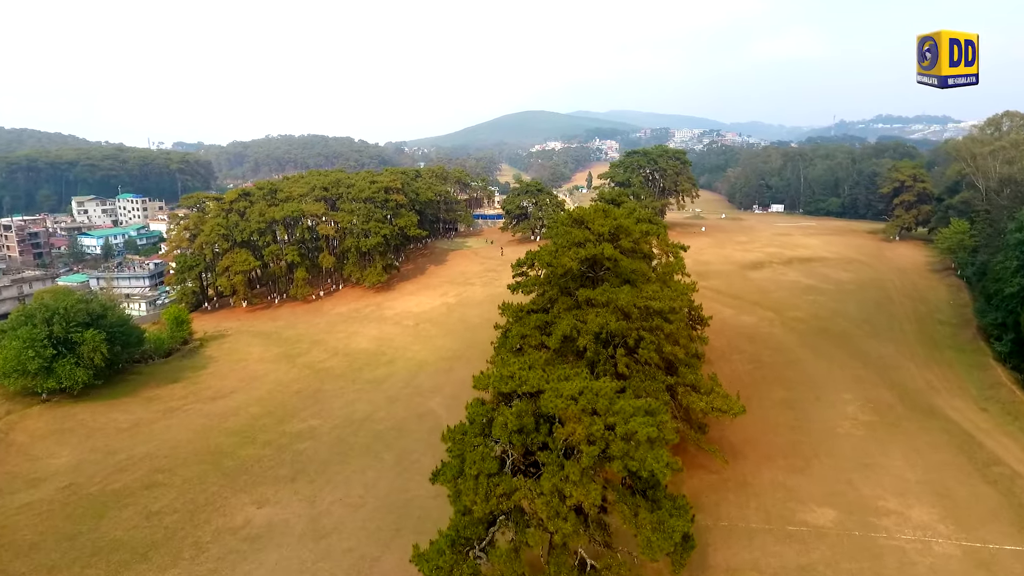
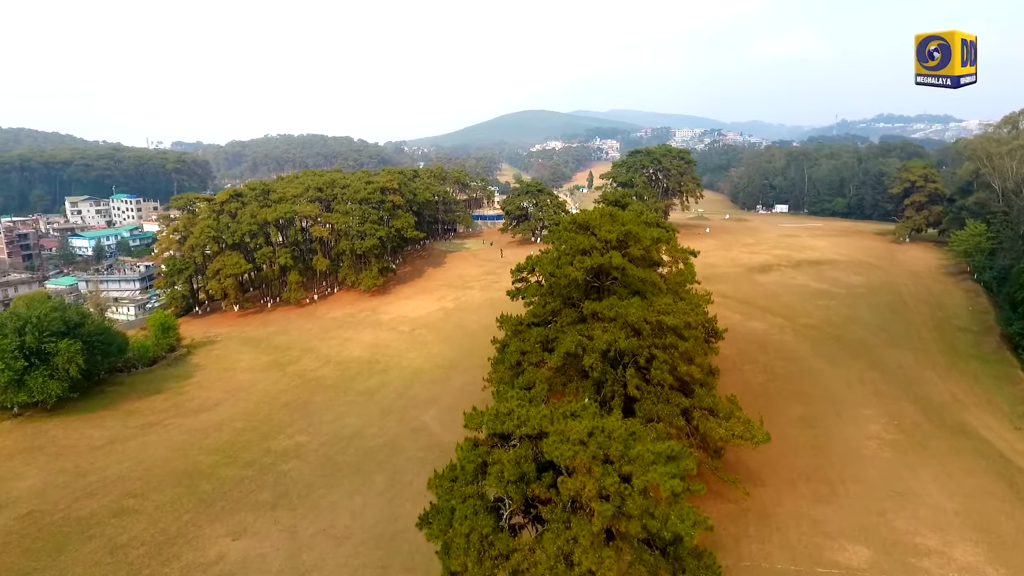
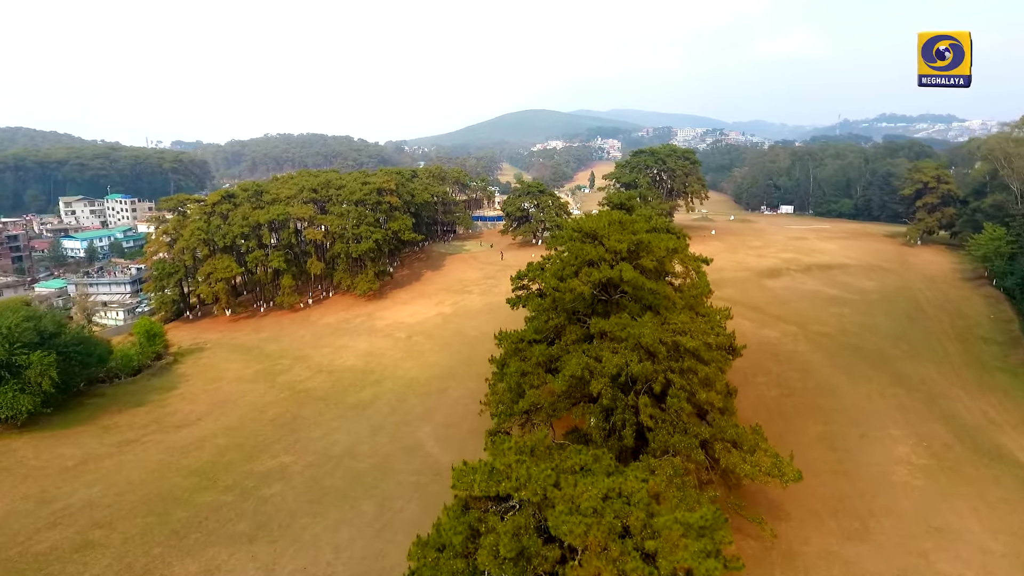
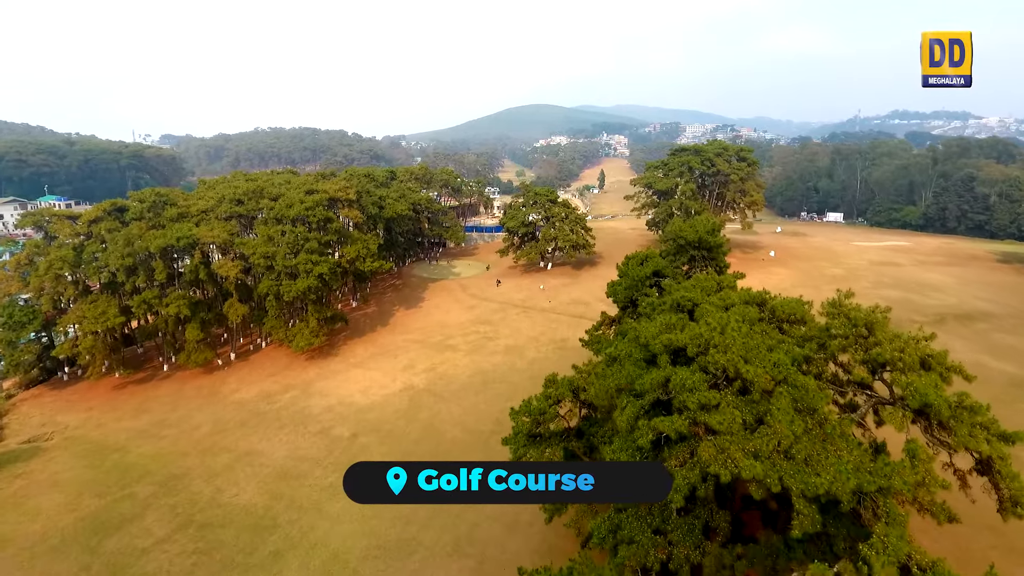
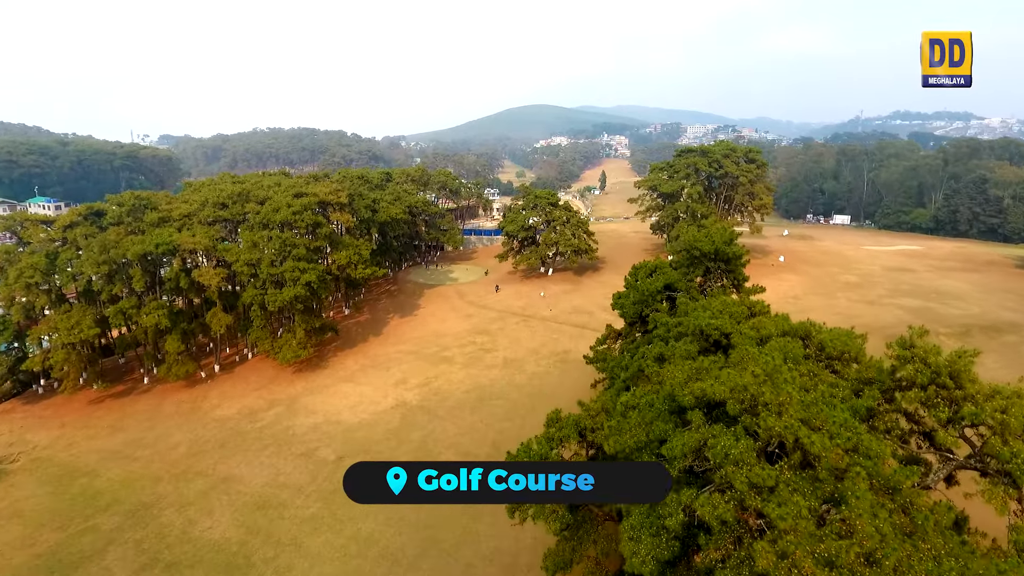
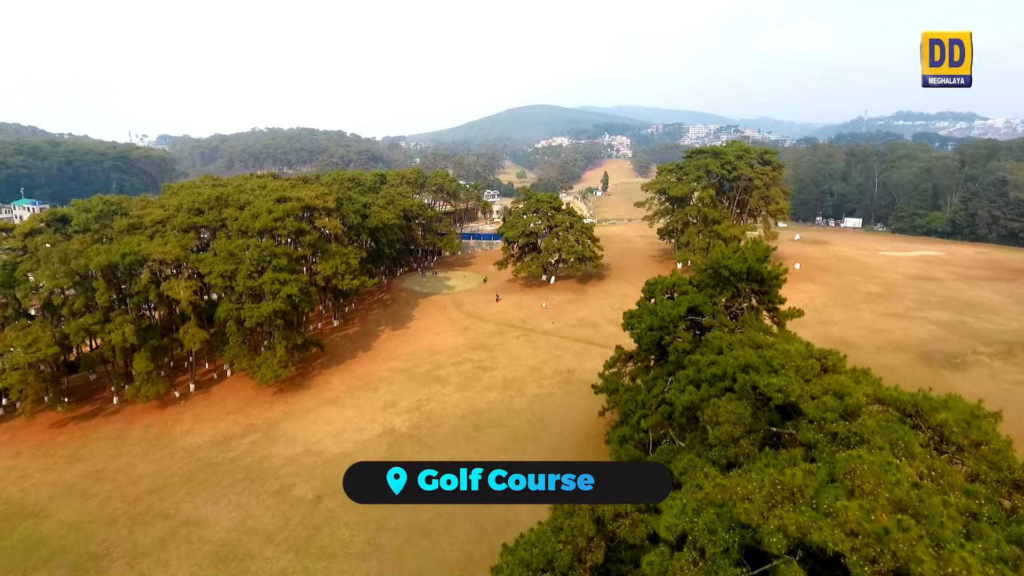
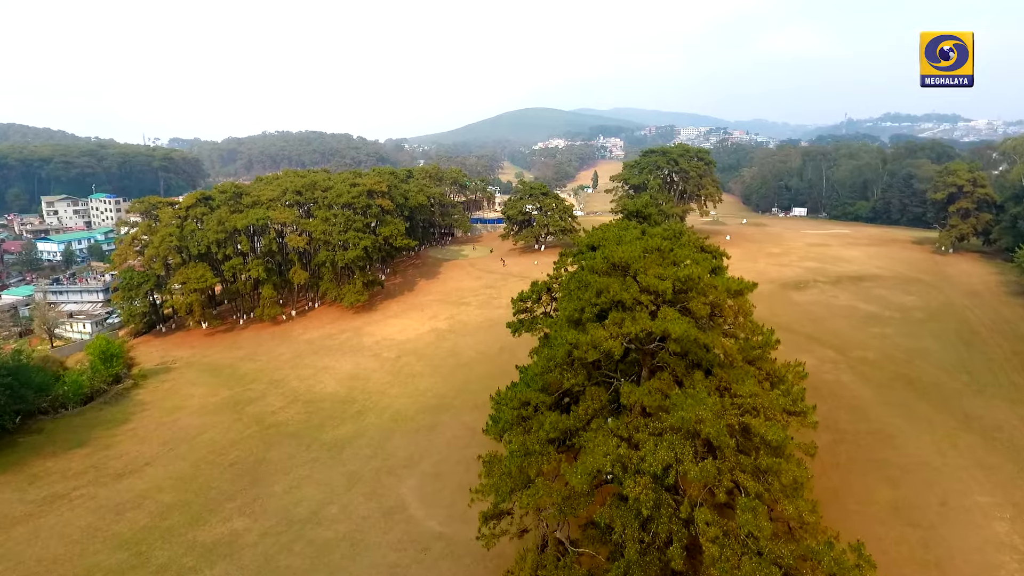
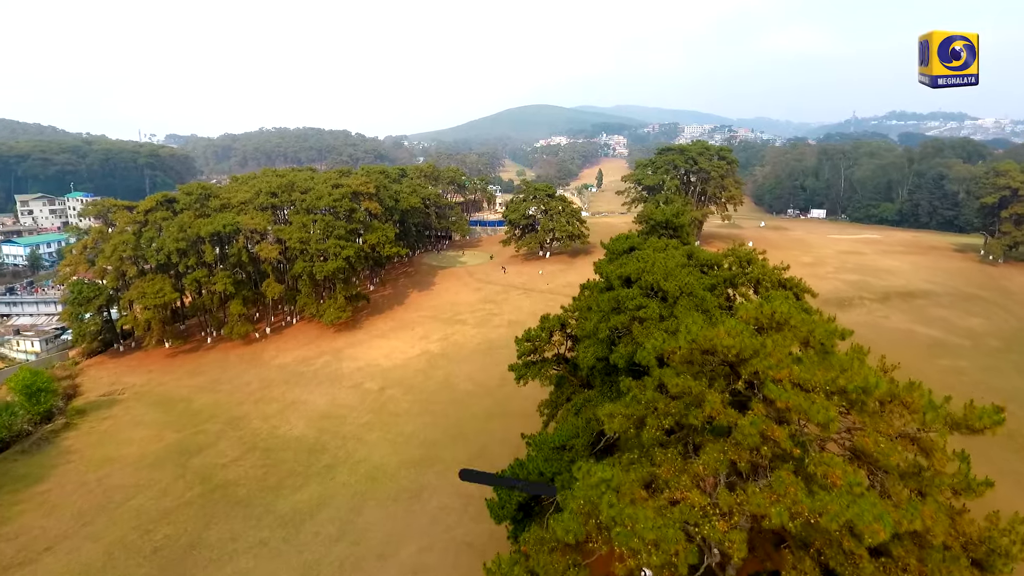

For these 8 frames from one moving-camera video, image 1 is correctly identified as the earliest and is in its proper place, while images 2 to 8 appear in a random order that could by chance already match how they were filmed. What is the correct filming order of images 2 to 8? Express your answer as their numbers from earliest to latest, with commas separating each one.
2, 3, 7, 8, 4, 5, 6
